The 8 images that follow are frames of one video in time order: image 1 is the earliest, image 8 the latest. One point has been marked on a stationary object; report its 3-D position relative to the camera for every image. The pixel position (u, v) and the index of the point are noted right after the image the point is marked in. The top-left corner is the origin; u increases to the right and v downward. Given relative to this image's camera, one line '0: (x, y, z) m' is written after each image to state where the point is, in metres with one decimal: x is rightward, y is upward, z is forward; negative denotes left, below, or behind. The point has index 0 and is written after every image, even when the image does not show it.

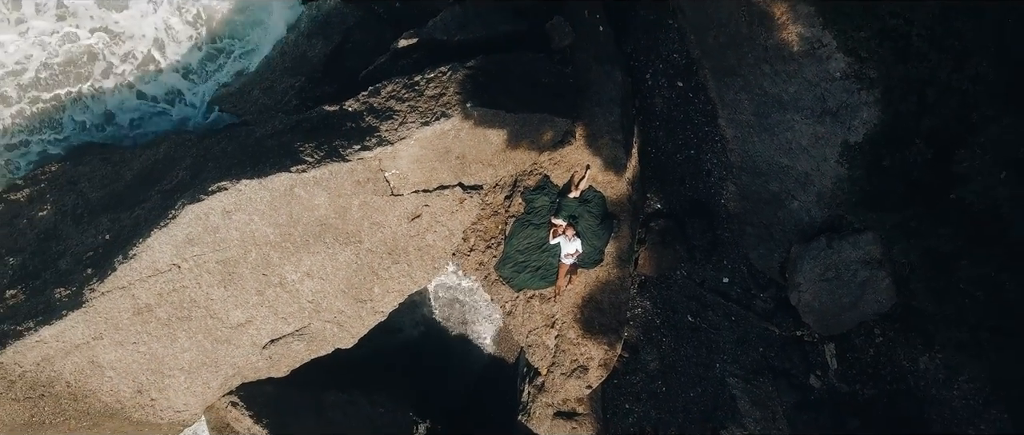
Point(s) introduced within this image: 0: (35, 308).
0: (-4.7, -0.9, +6.1) m
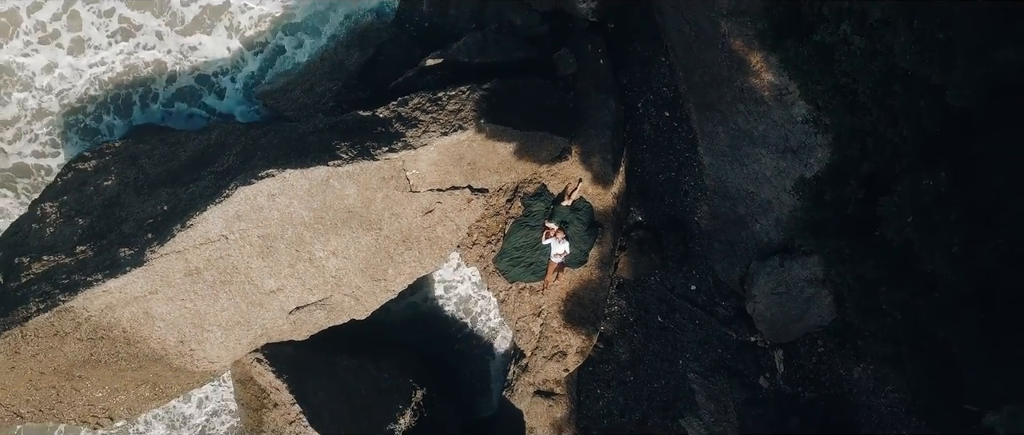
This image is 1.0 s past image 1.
0: (-4.8, -0.5, +7.2) m
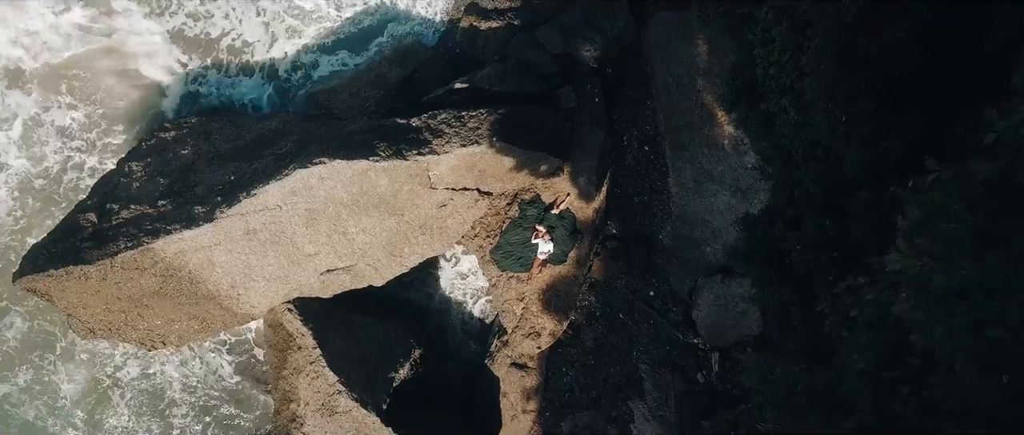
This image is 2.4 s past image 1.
0: (-4.8, 0.0, +9.1) m
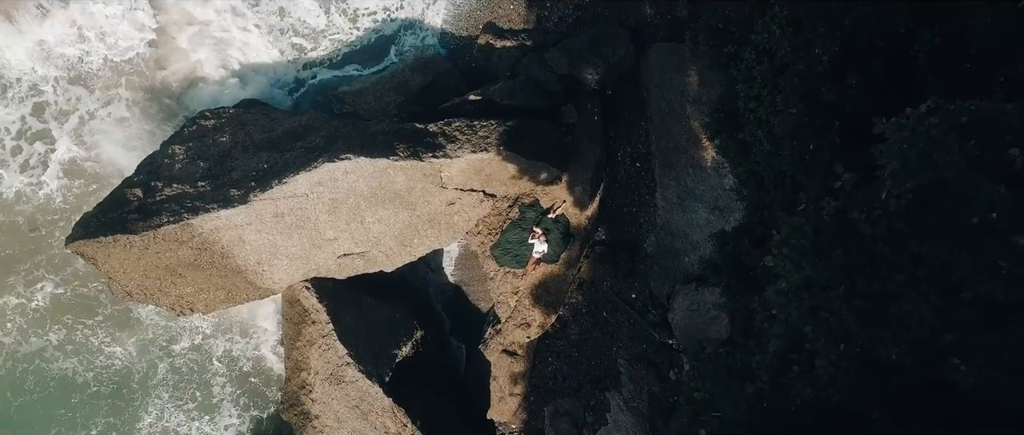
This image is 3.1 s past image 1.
0: (-4.8, +0.3, +10.2) m
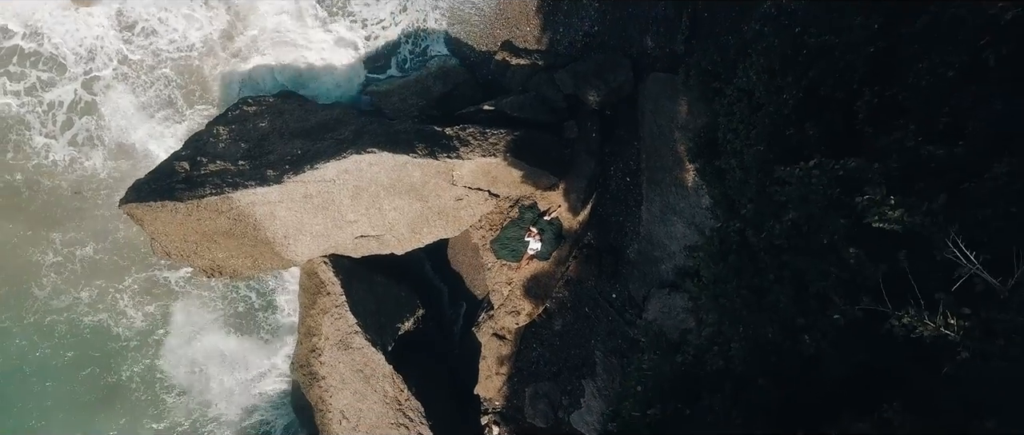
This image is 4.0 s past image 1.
0: (-4.8, +0.8, +11.6) m
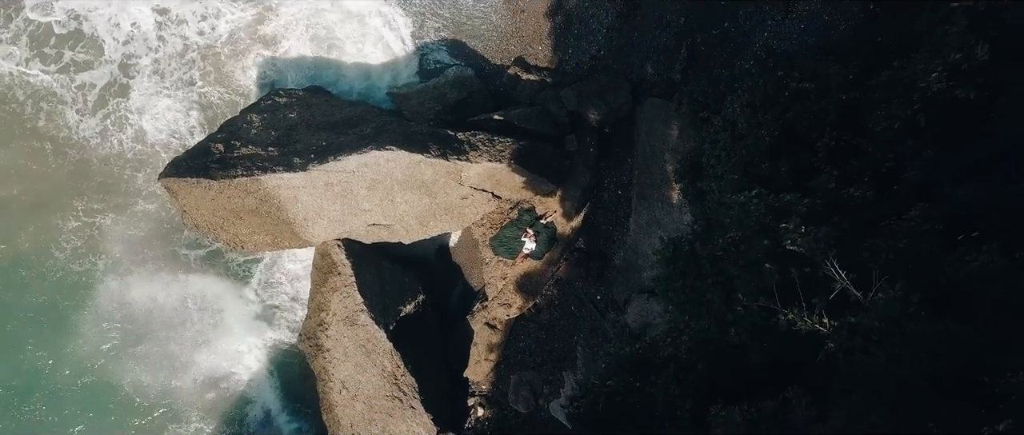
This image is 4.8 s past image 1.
0: (-4.7, +1.1, +12.8) m
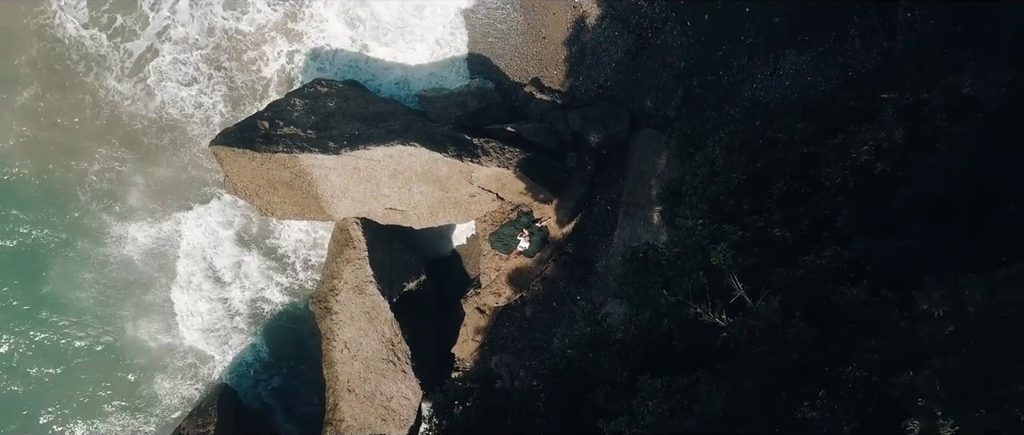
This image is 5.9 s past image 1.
0: (-4.5, +1.7, +14.7) m
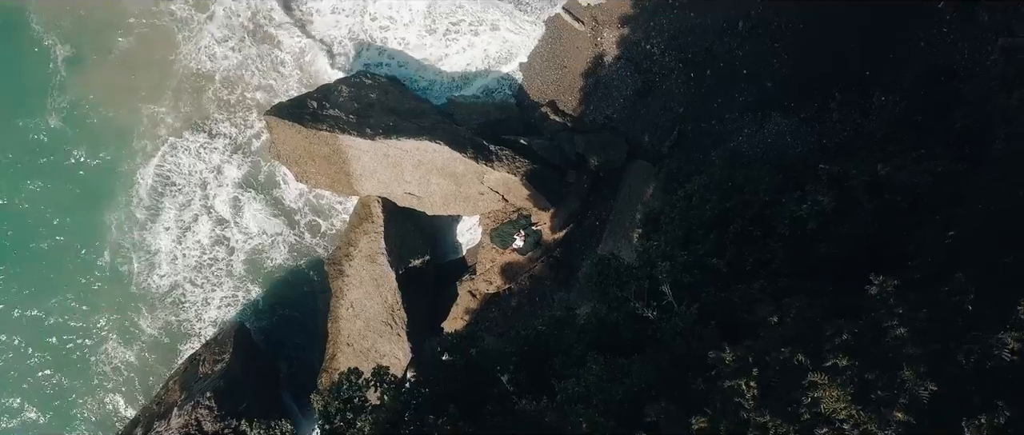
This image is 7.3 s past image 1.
0: (-4.2, +2.4, +17.0) m
